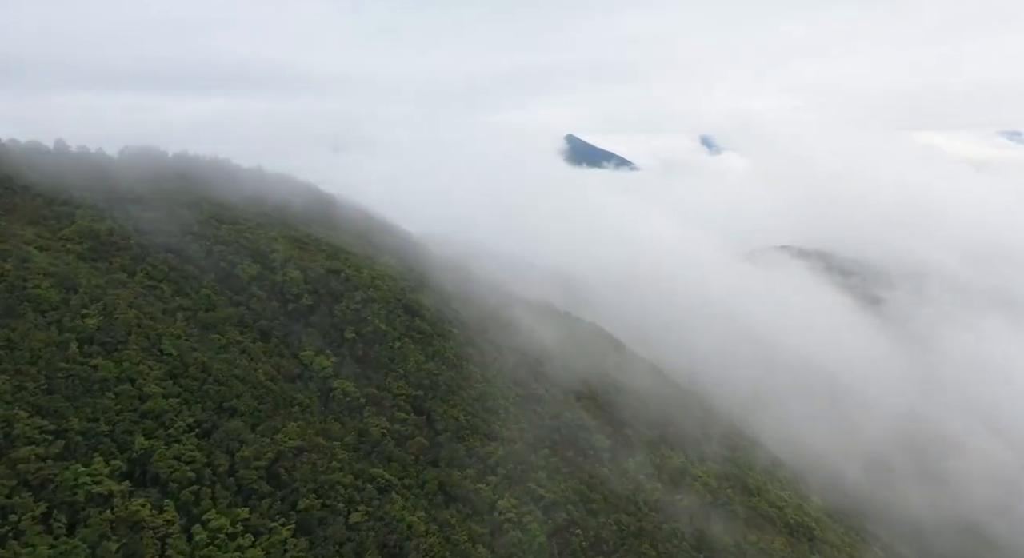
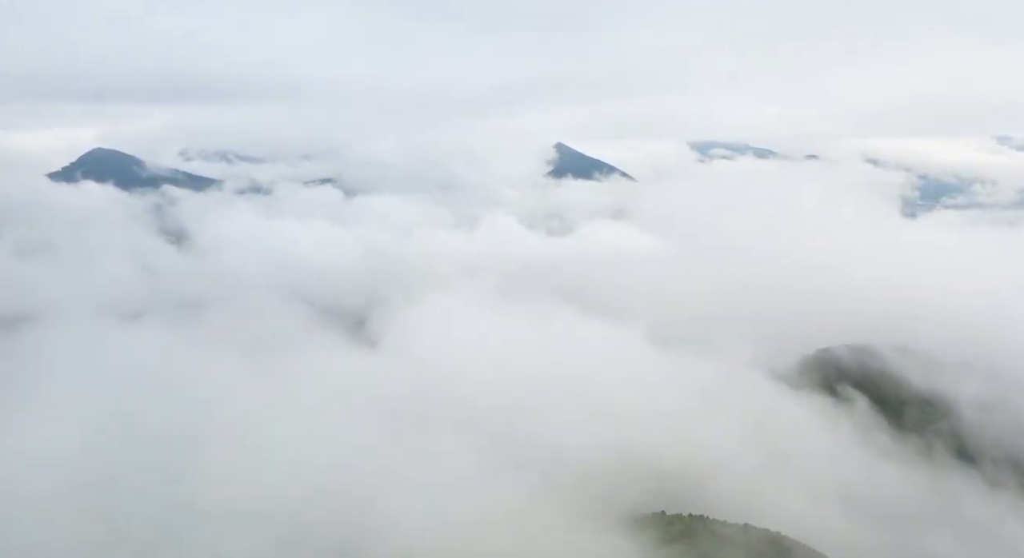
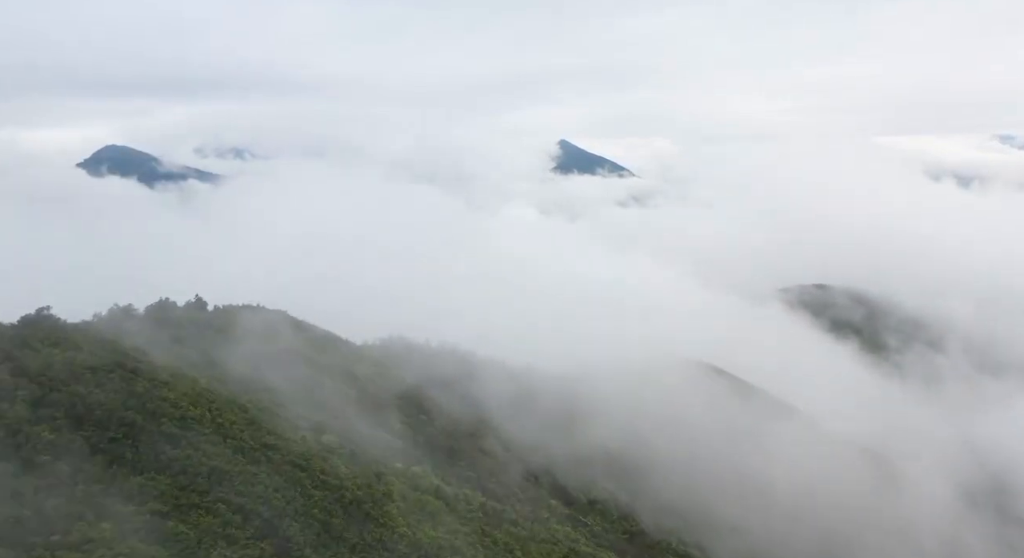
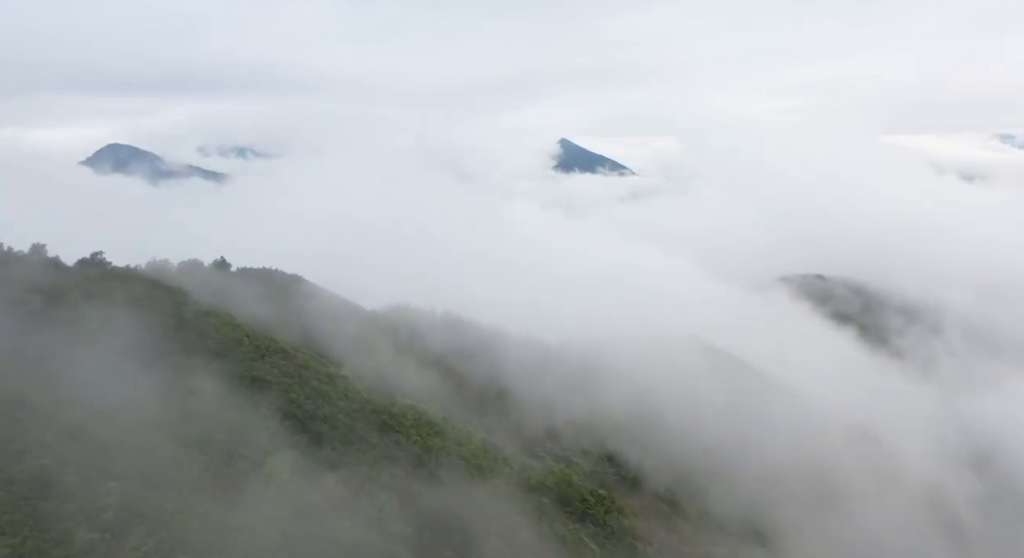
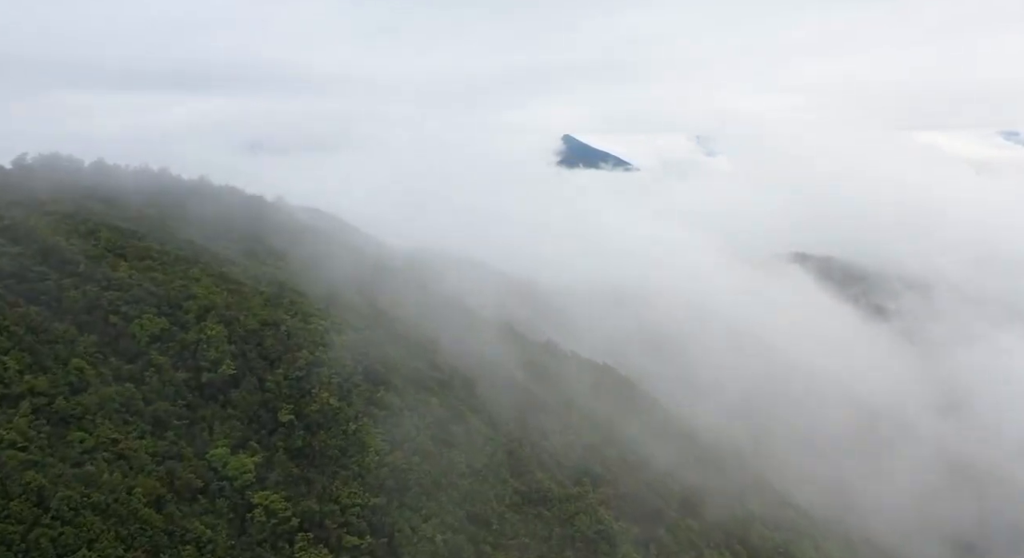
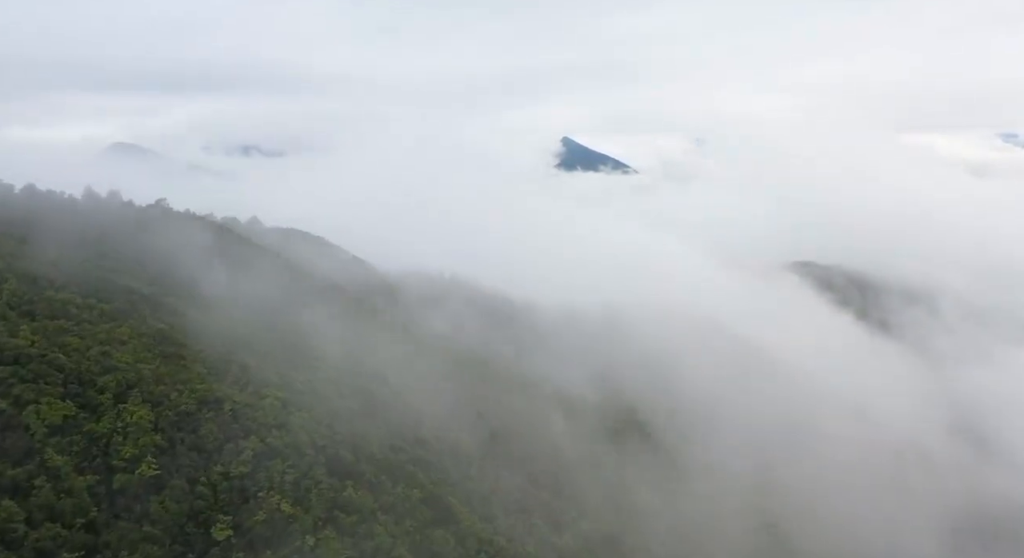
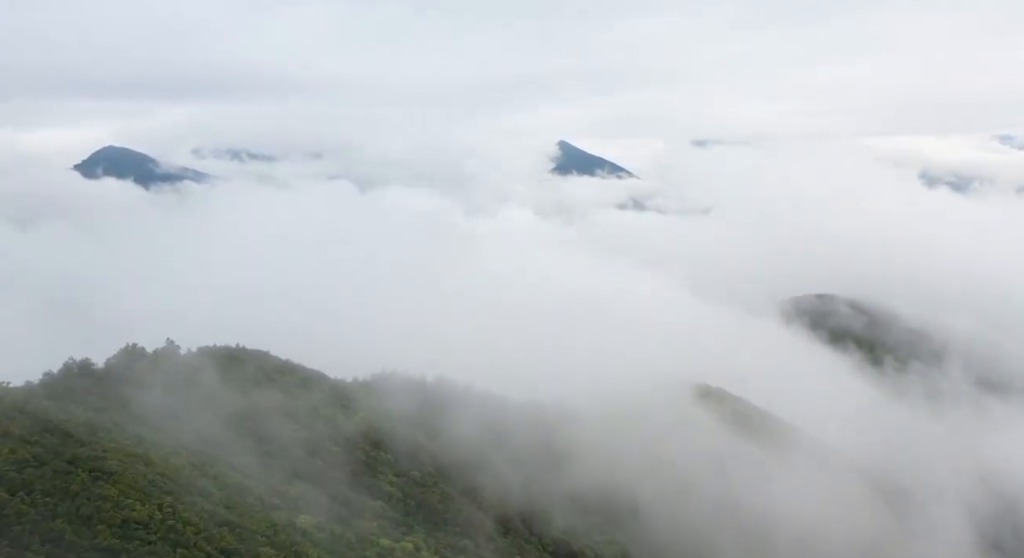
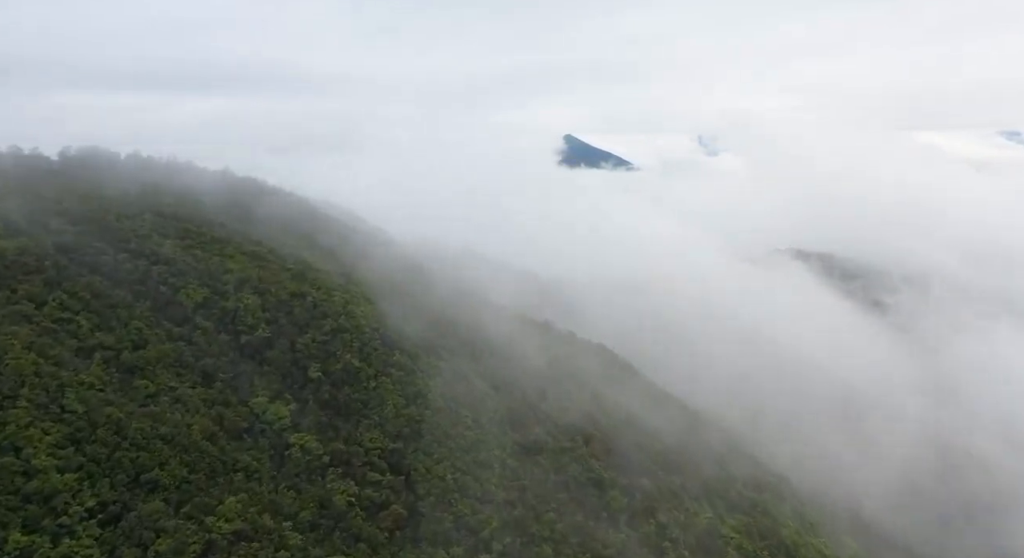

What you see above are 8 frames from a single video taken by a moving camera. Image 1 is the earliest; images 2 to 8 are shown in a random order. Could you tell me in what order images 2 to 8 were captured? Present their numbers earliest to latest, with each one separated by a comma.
8, 5, 6, 4, 3, 7, 2
